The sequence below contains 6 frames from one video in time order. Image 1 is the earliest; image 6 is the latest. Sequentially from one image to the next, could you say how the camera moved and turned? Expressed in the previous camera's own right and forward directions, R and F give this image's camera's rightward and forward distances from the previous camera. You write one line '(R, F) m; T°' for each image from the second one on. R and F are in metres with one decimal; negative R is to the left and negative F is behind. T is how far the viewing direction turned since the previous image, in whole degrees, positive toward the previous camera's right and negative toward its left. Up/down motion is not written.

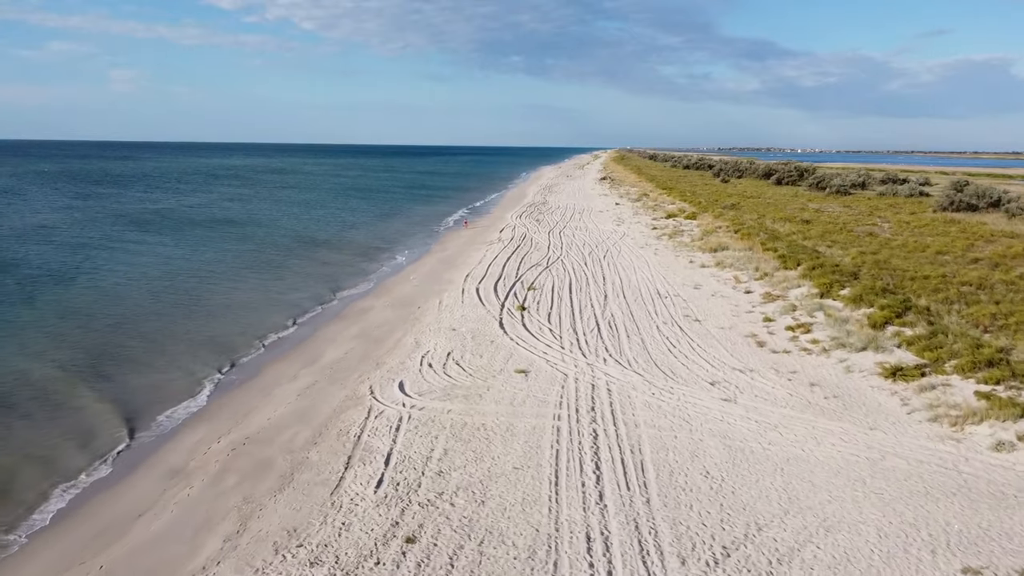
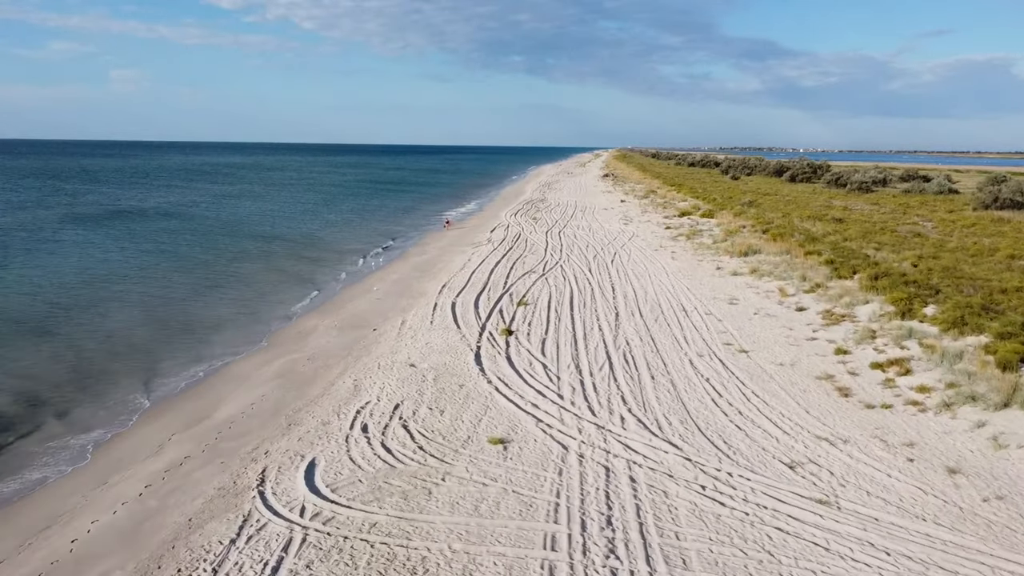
(+0.2, +3.6) m; 0°
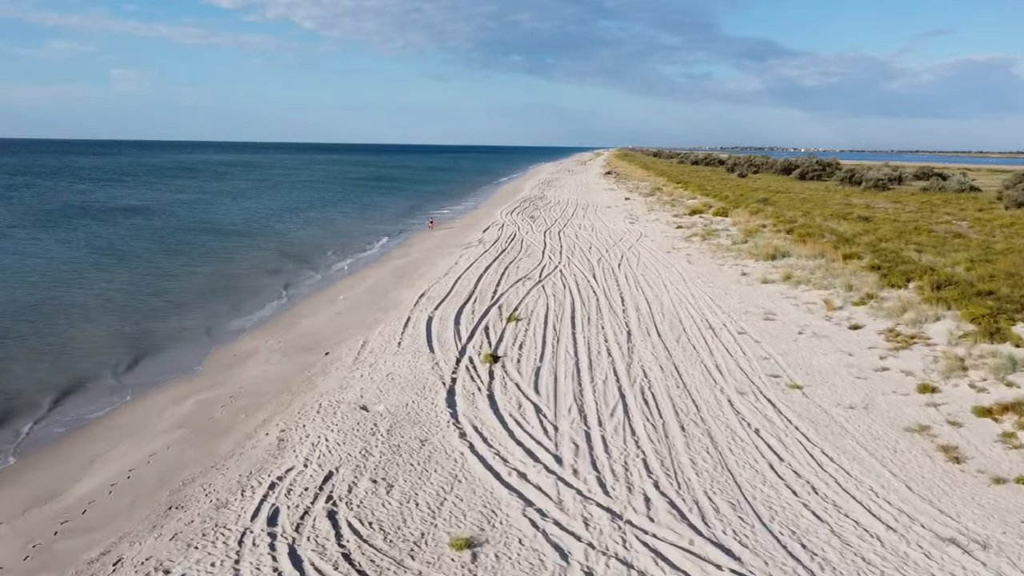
(+0.1, +2.4) m; 0°
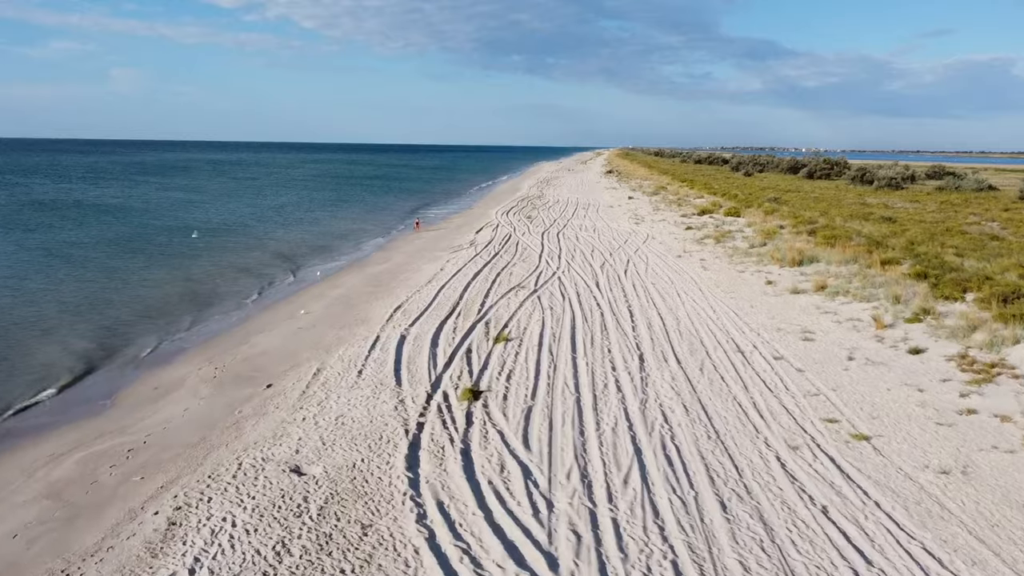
(+0.1, +1.8) m; 0°
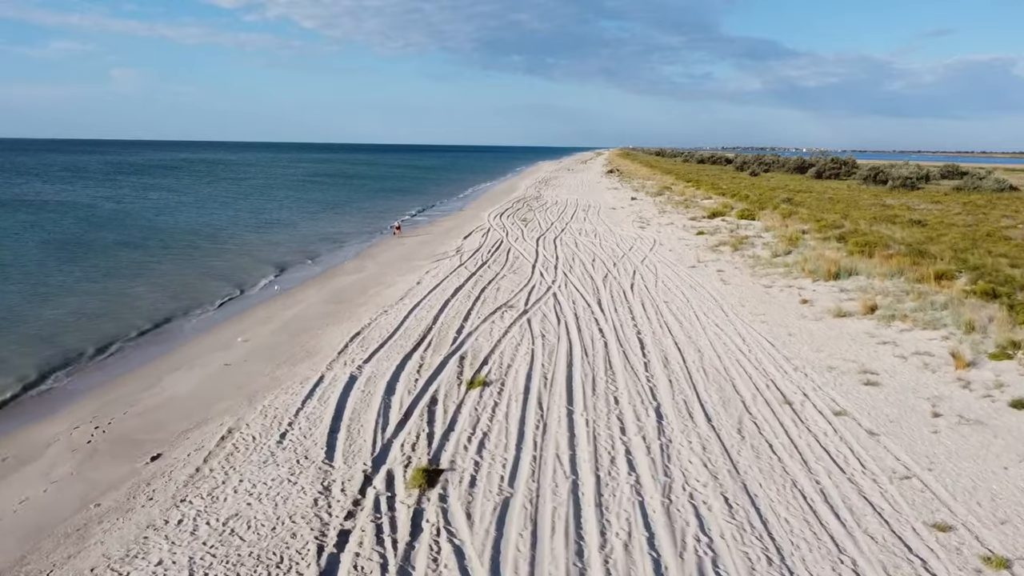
(+0.1, +2.0) m; 0°
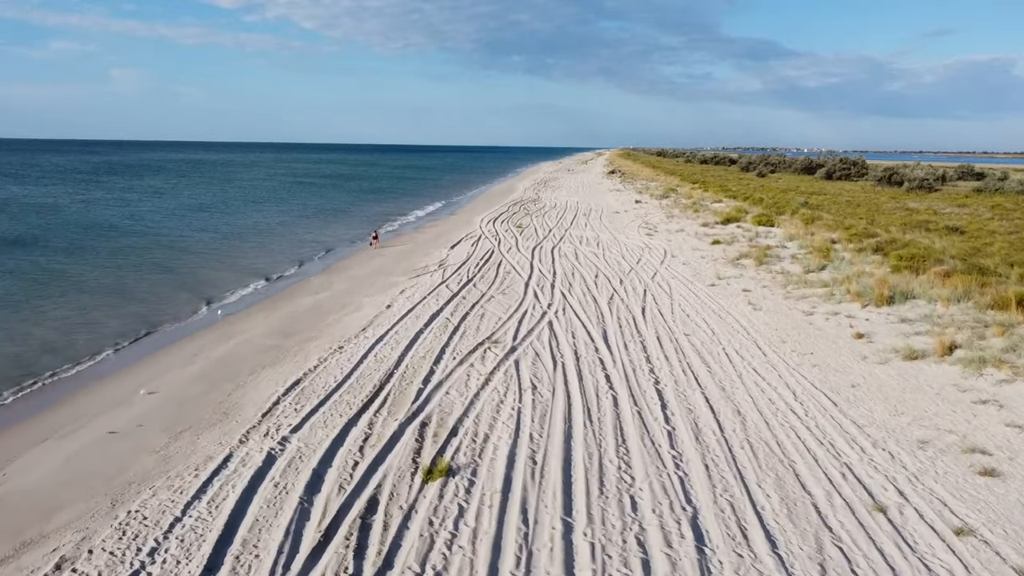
(+0.1, +2.1) m; 0°
